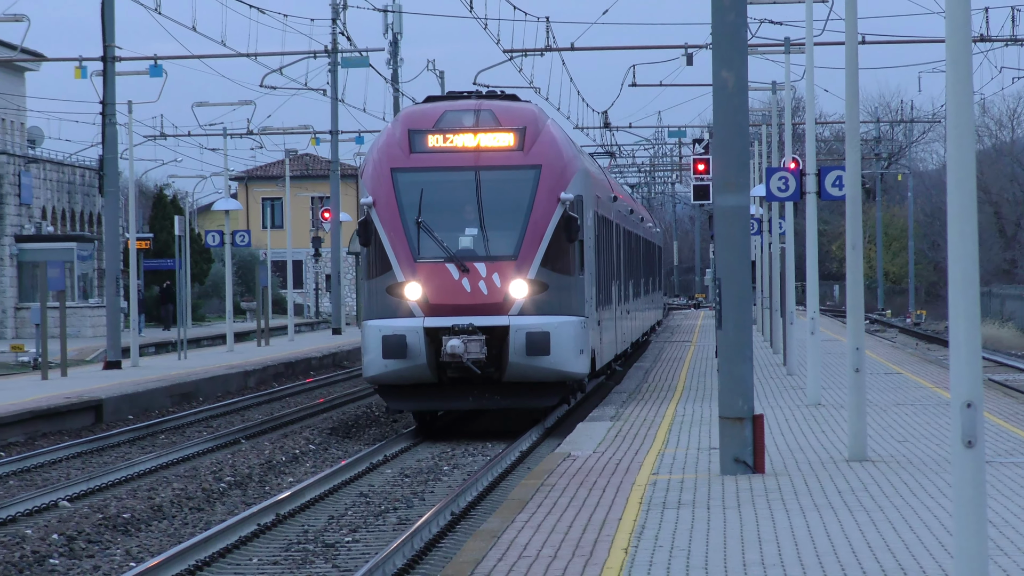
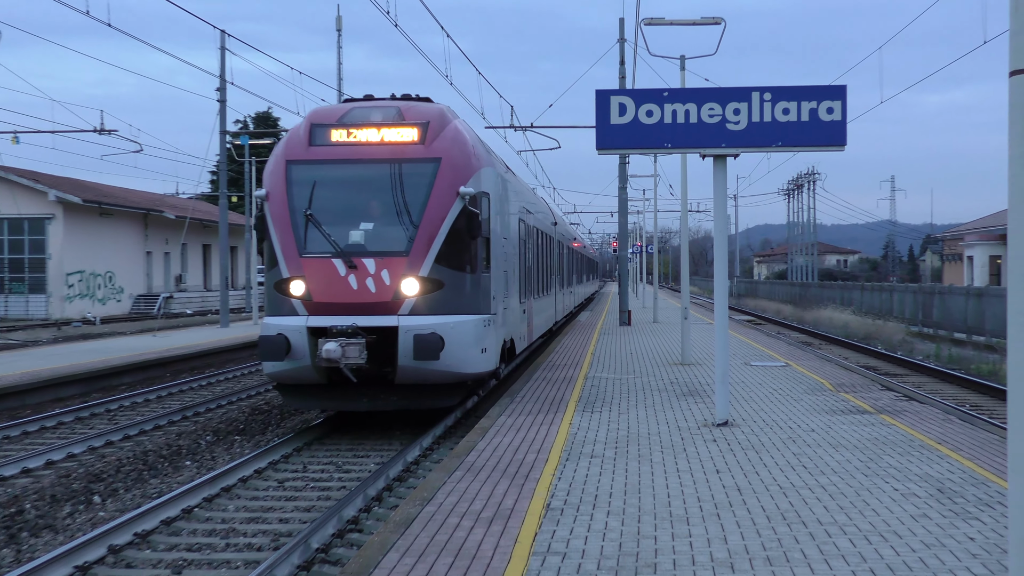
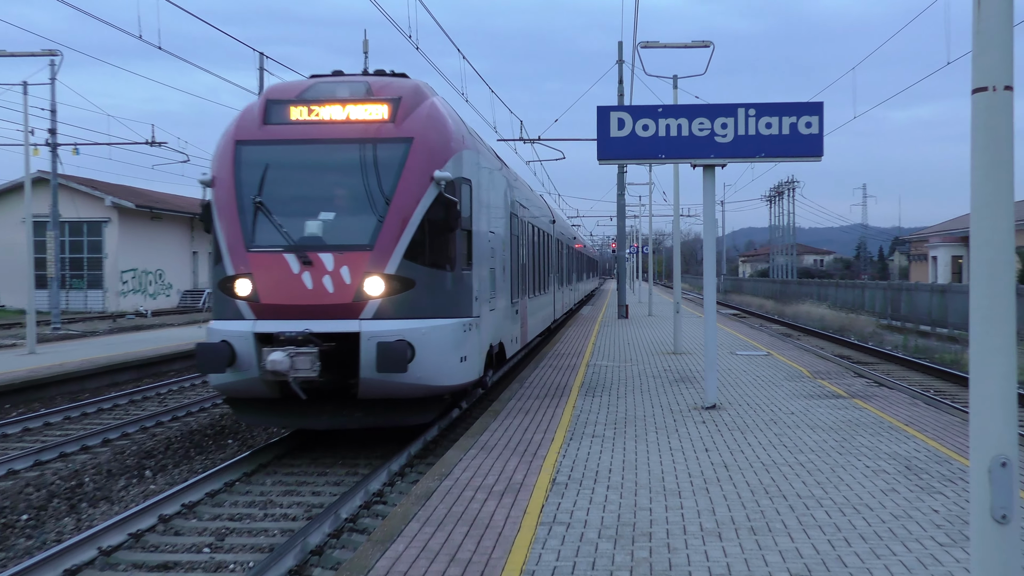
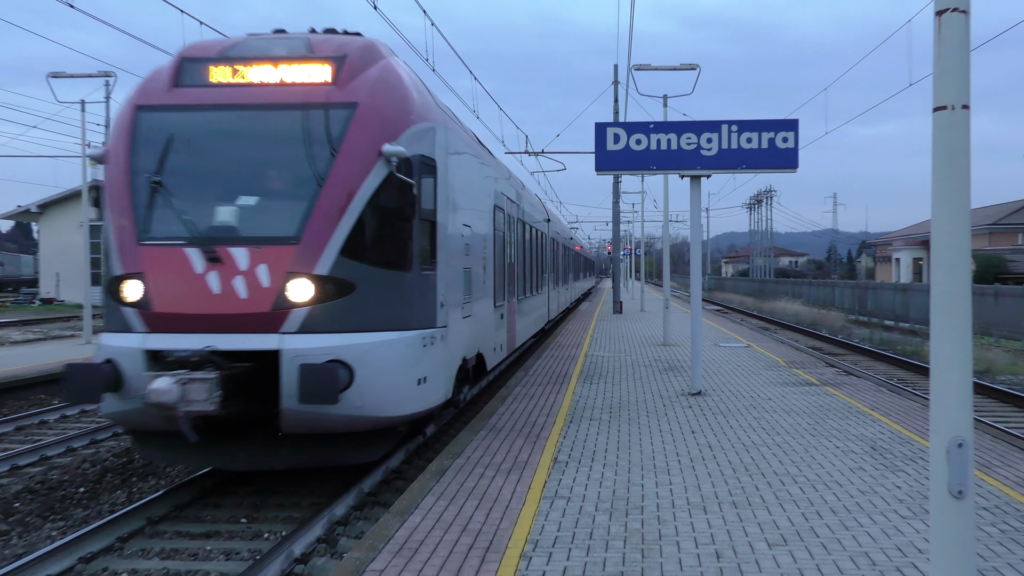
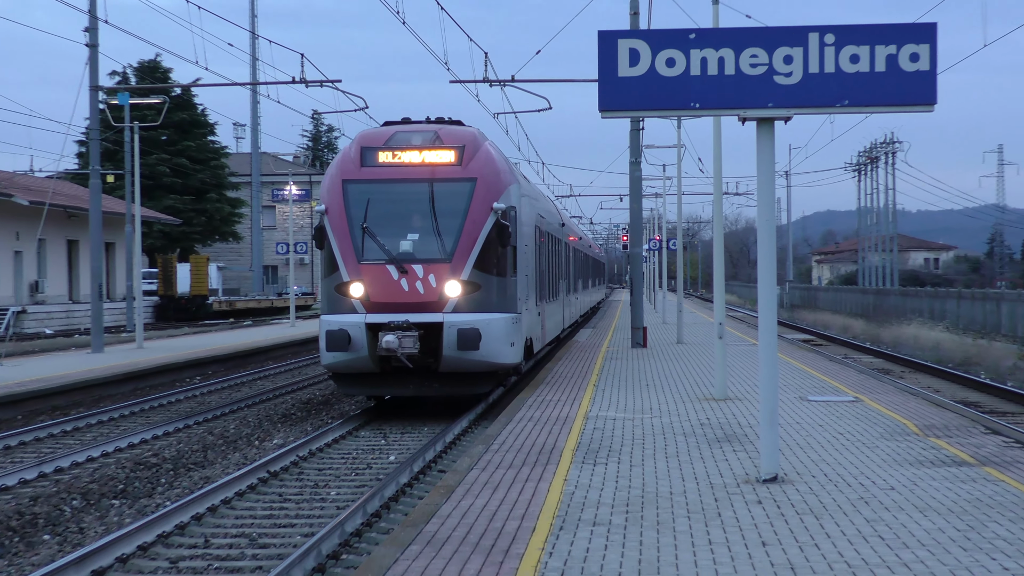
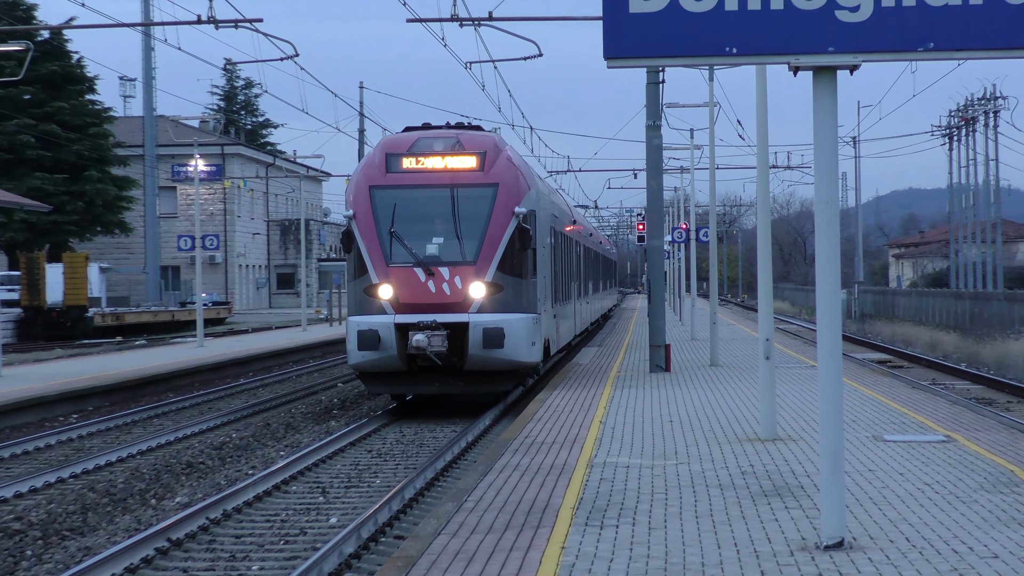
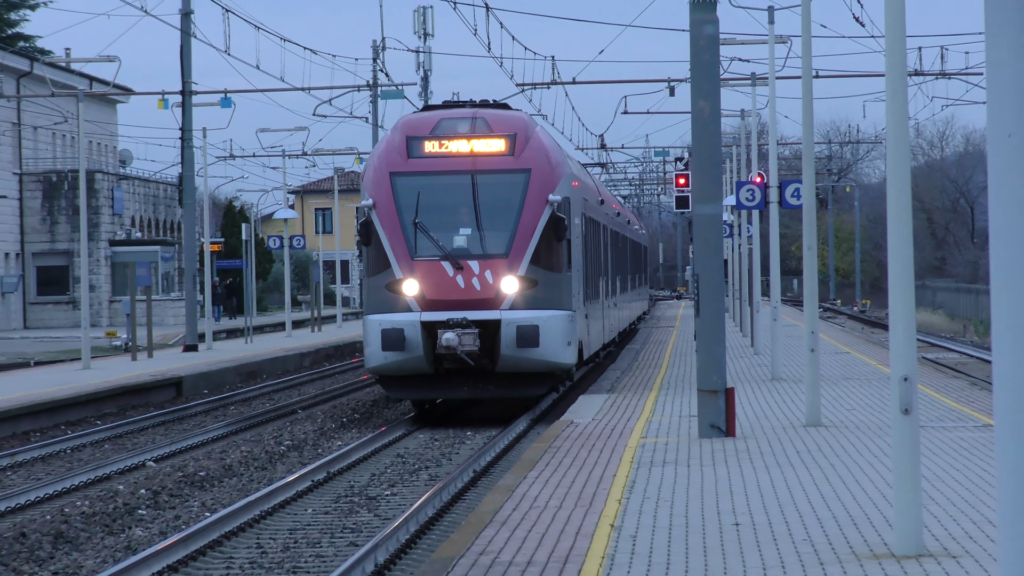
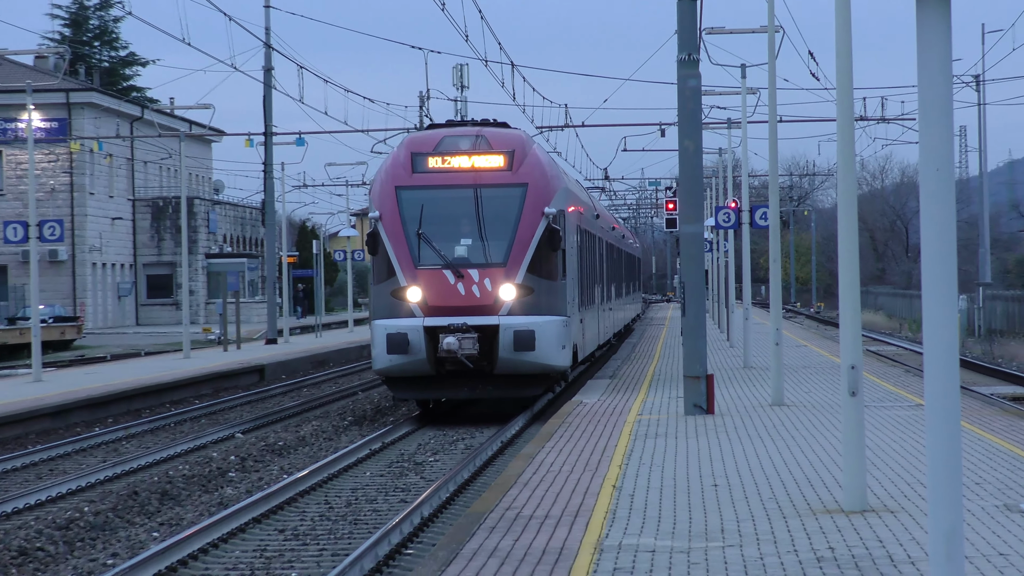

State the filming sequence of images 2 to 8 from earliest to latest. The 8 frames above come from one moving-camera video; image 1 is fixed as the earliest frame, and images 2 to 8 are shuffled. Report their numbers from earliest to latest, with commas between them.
7, 8, 6, 5, 2, 3, 4
